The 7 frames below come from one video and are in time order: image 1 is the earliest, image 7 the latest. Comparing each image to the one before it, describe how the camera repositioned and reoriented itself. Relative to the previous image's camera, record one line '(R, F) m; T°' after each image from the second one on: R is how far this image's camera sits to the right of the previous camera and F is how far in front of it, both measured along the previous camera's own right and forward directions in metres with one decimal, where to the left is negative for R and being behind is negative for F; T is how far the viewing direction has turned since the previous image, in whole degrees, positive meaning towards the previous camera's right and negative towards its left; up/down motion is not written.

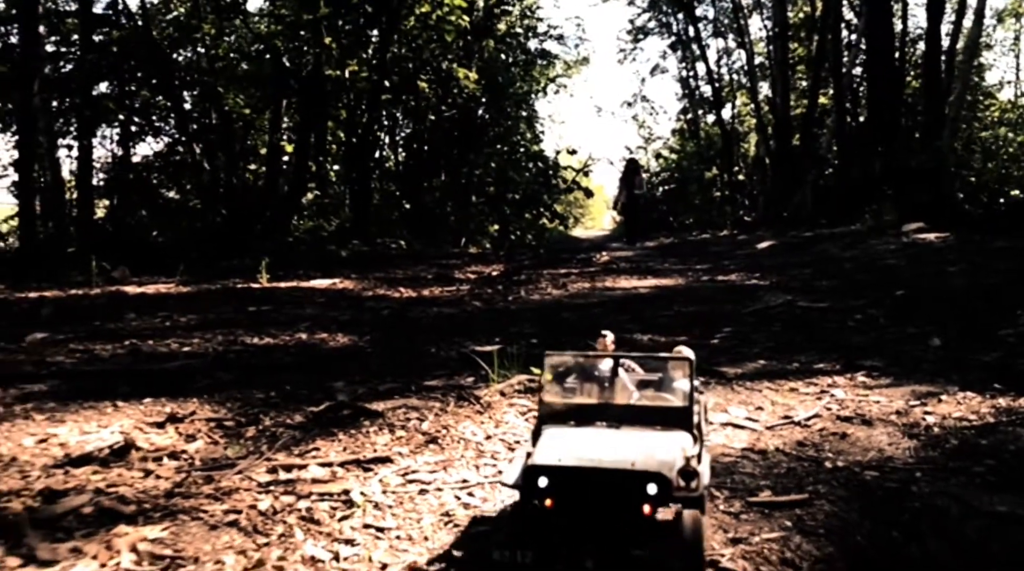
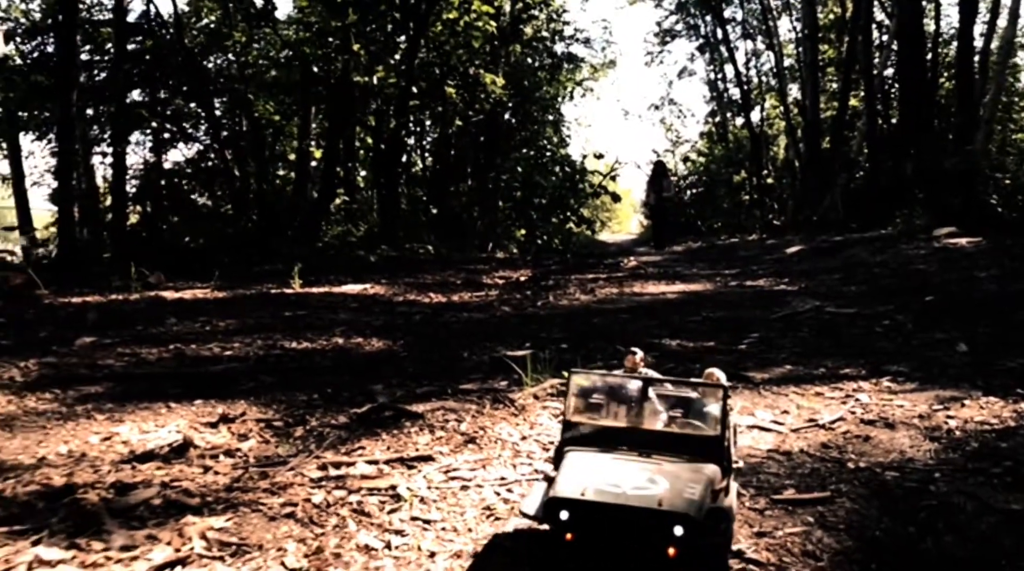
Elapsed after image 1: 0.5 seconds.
(0.0, -0.2) m; -2°
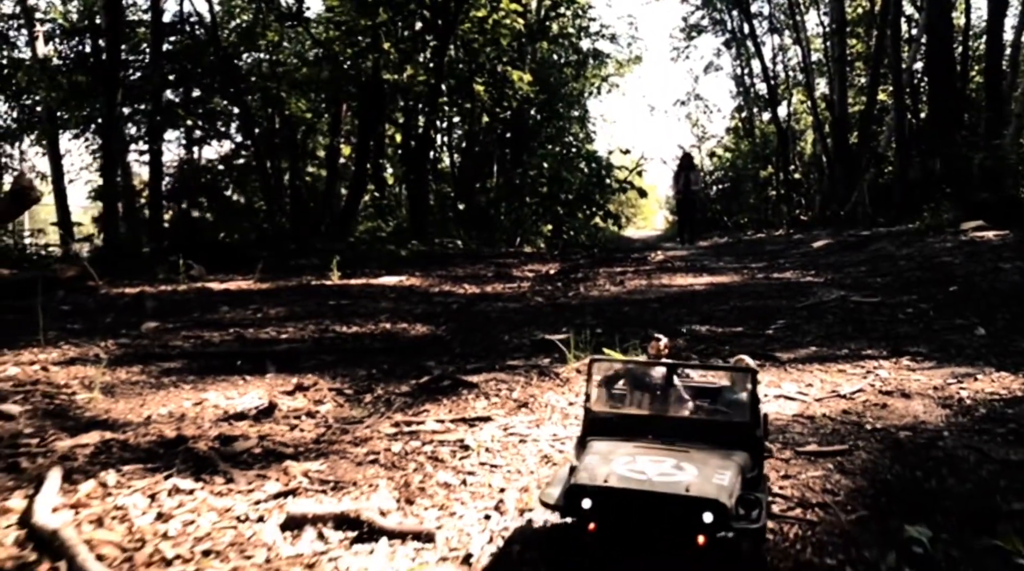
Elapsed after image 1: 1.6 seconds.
(-0.1, -0.4) m; -1°
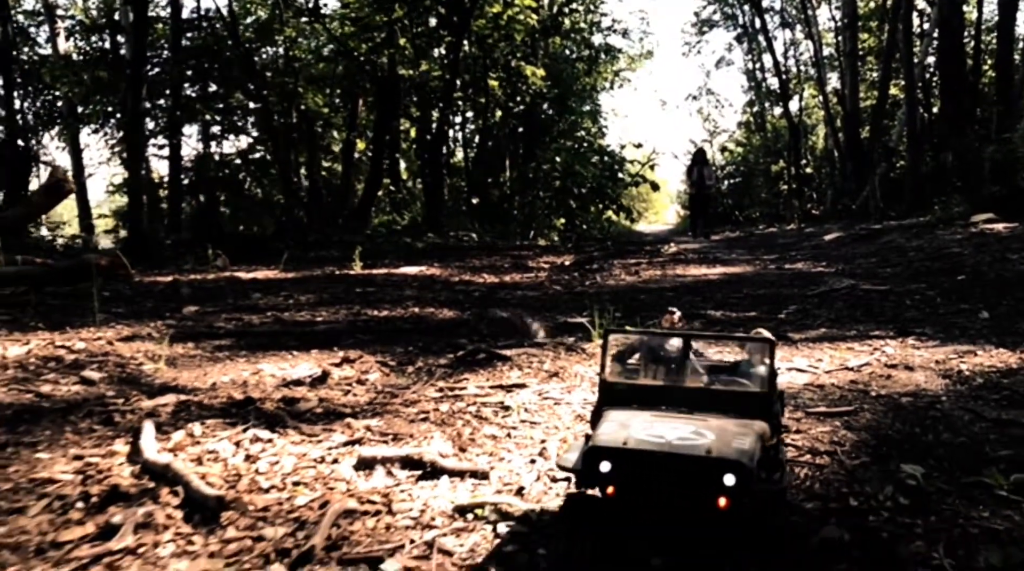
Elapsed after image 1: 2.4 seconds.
(-0.1, -0.3) m; -1°
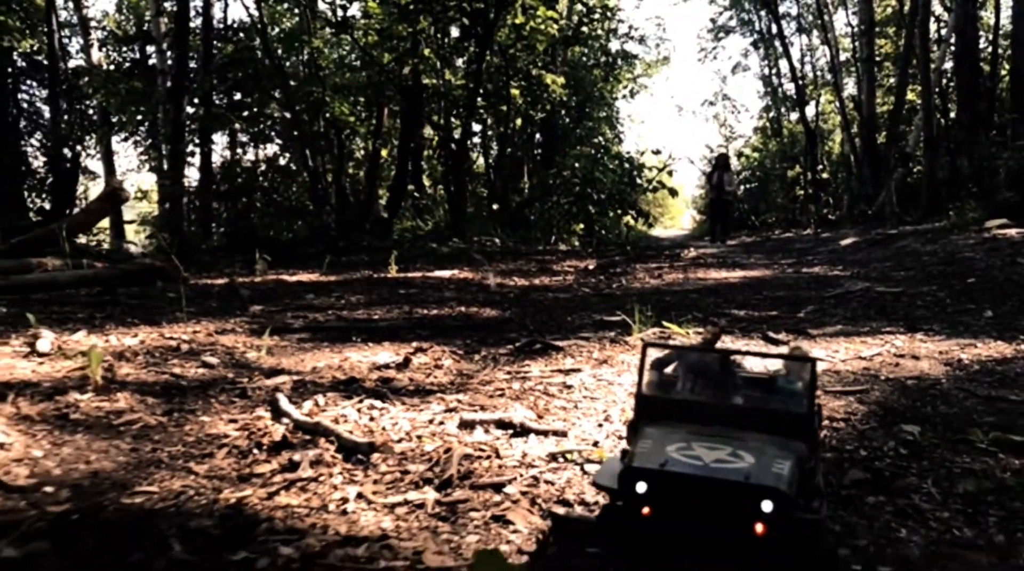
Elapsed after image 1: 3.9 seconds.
(-0.2, -0.6) m; -1°
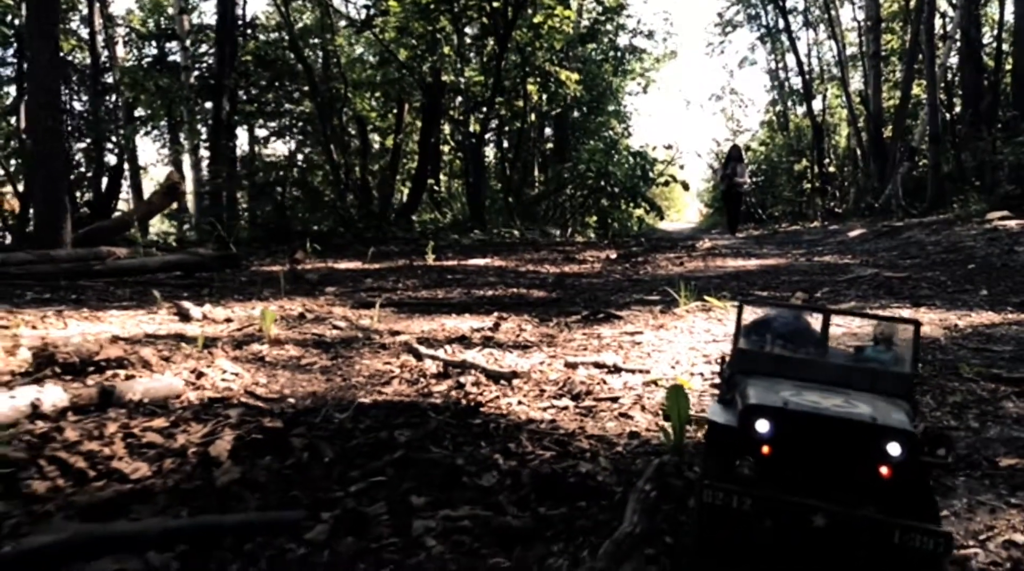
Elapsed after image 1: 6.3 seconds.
(-0.4, -0.9) m; 0°
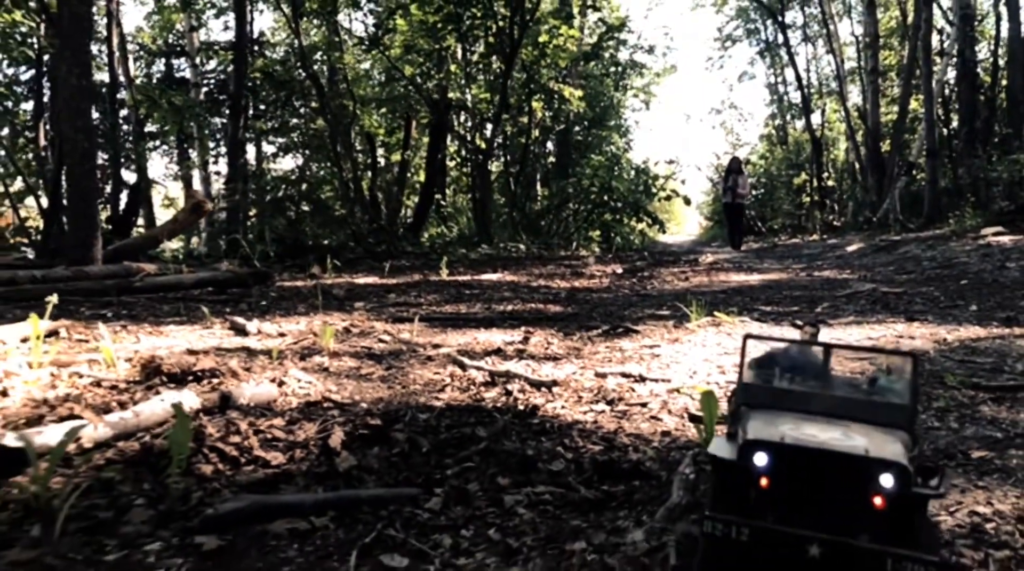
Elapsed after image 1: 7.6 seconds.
(-0.2, -0.5) m; 0°
